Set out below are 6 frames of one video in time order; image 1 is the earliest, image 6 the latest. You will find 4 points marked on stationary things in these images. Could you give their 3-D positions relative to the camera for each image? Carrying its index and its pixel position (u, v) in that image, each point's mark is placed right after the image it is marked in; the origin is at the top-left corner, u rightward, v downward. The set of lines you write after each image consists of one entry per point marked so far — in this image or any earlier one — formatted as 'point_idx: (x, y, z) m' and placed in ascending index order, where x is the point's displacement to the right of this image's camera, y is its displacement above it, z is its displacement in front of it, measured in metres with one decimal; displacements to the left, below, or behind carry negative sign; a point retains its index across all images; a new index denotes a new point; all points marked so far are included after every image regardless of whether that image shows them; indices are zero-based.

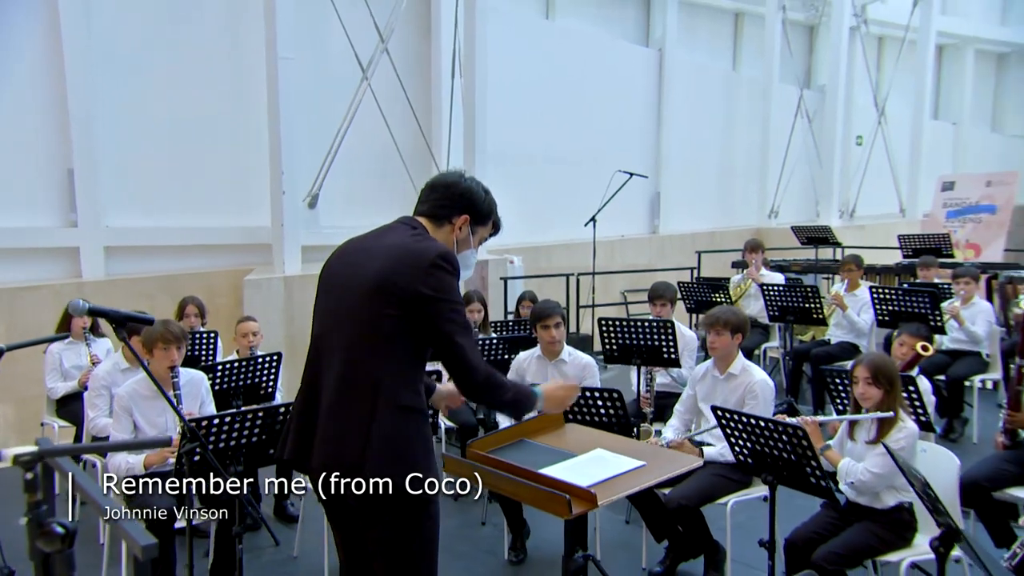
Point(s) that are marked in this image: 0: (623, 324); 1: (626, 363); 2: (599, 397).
0: (+0.6, -0.2, +4.0) m
1: (+0.6, -0.4, +4.1) m
2: (+0.4, -0.5, +3.4) m
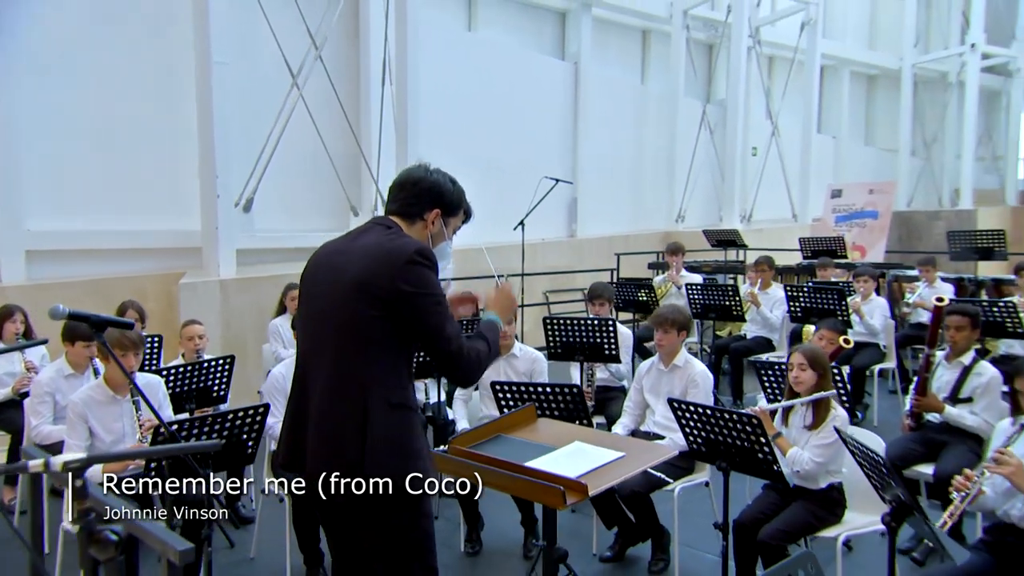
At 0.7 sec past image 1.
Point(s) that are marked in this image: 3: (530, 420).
0: (+0.3, -0.2, +4.3) m
1: (+0.3, -0.4, +4.3) m
2: (+0.2, -0.5, +3.6) m
3: (+0.1, -0.5, +3.2) m
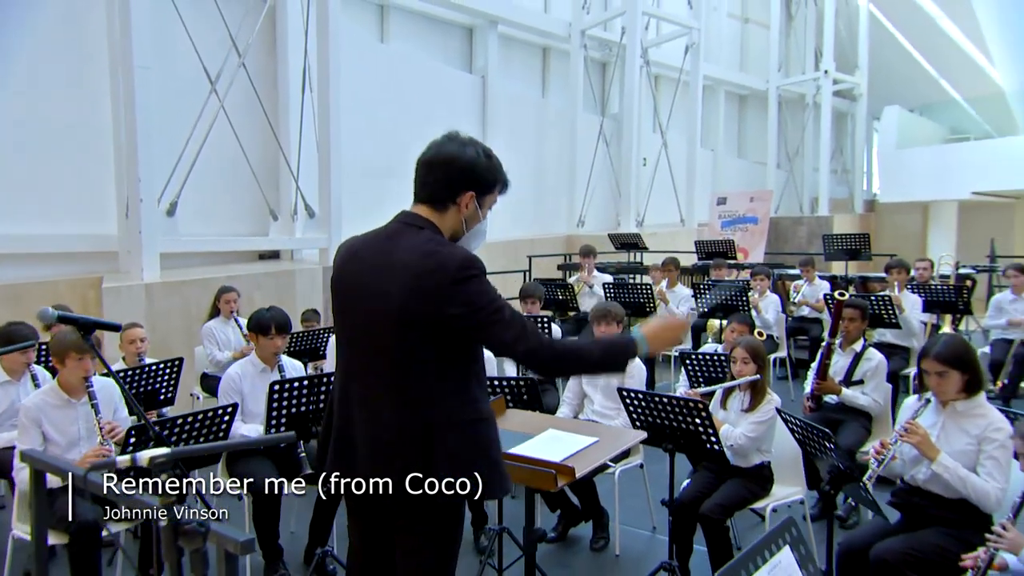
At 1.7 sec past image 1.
0: (-0.1, -0.2, +4.6) m
1: (-0.1, -0.4, +4.6) m
2: (0.0, -0.5, +3.9) m
3: (-0.1, -0.5, +3.5) m
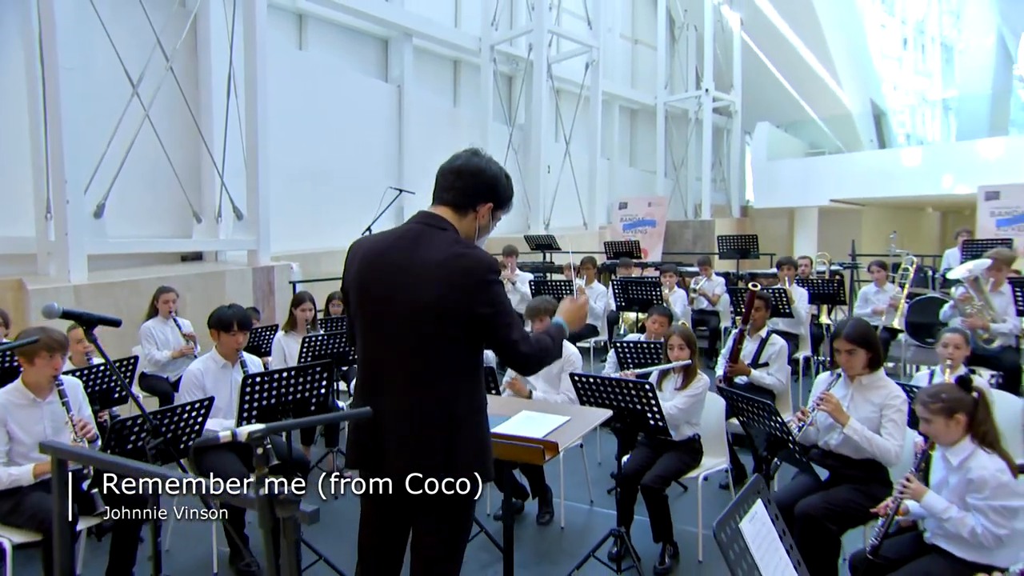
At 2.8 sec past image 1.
0: (-0.4, -0.2, +4.9) m
1: (-0.4, -0.4, +5.0) m
2: (-0.2, -0.5, +4.3) m
3: (-0.2, -0.5, +3.8) m
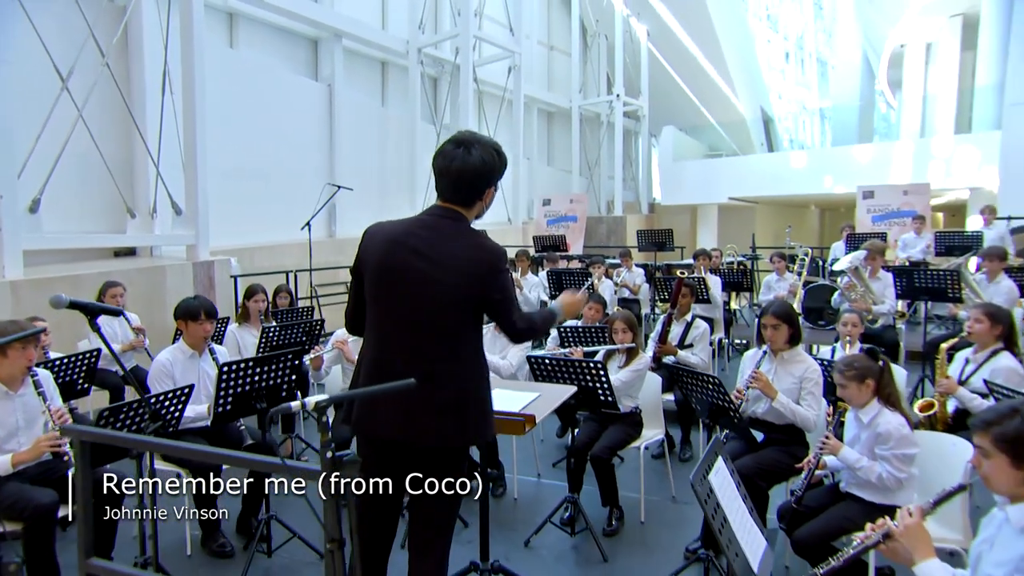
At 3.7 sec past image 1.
0: (-0.7, -0.1, +5.2) m
1: (-0.8, -0.3, +5.3) m
2: (-0.5, -0.4, +4.6) m
3: (-0.4, -0.5, +4.2) m
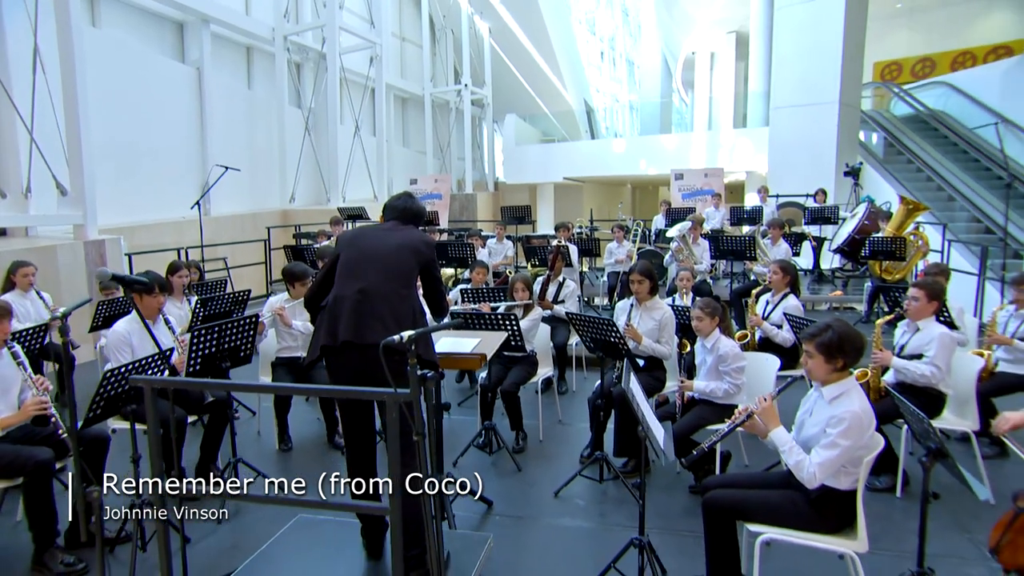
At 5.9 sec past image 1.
0: (-1.4, +0.1, +5.8) m
1: (-1.5, -0.1, +5.9) m
2: (-1.0, -0.2, +5.3) m
3: (-0.8, -0.3, +4.9) m
